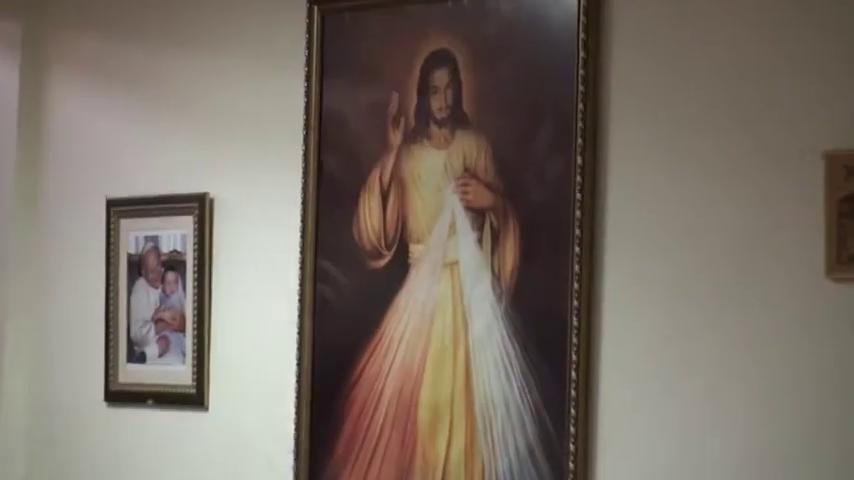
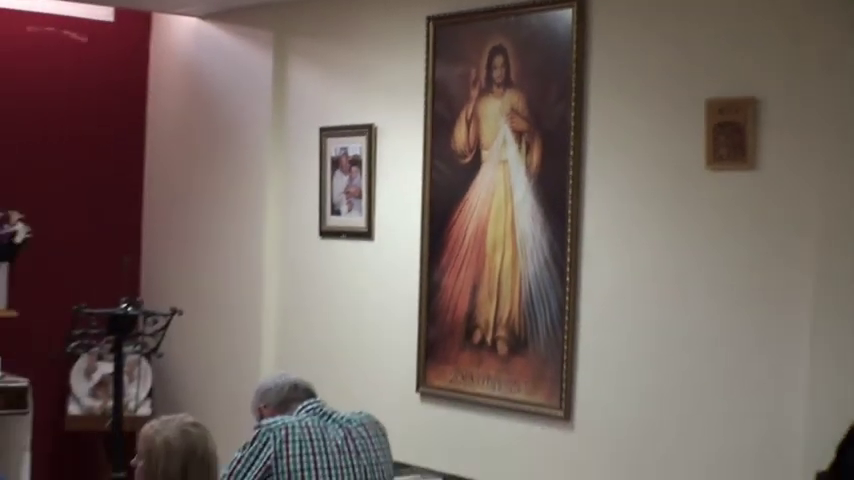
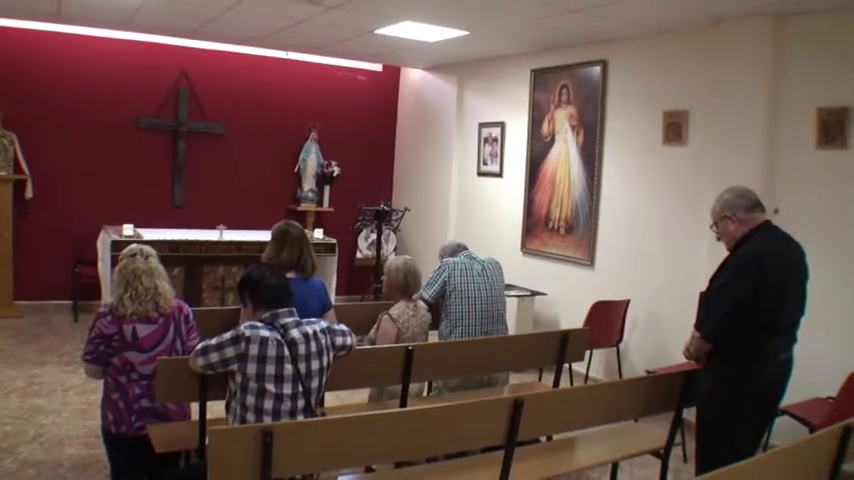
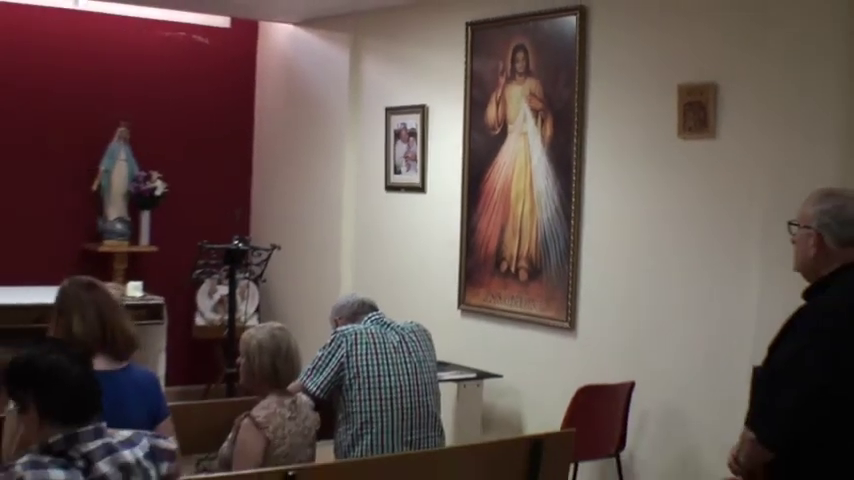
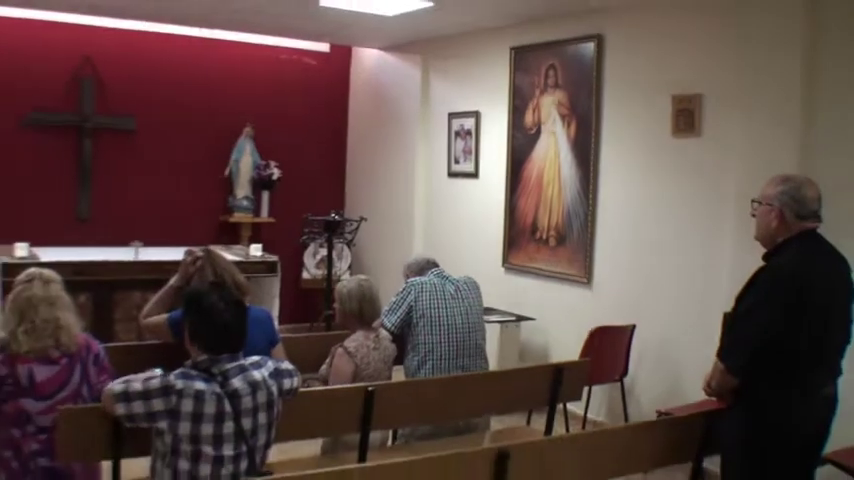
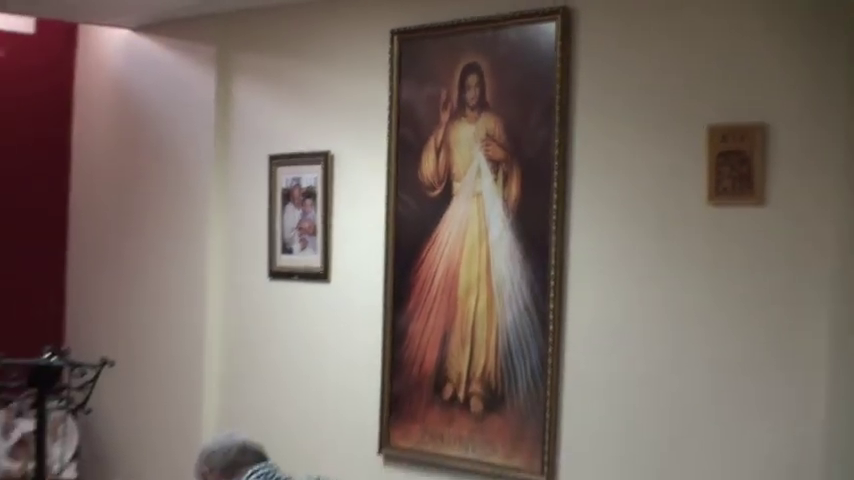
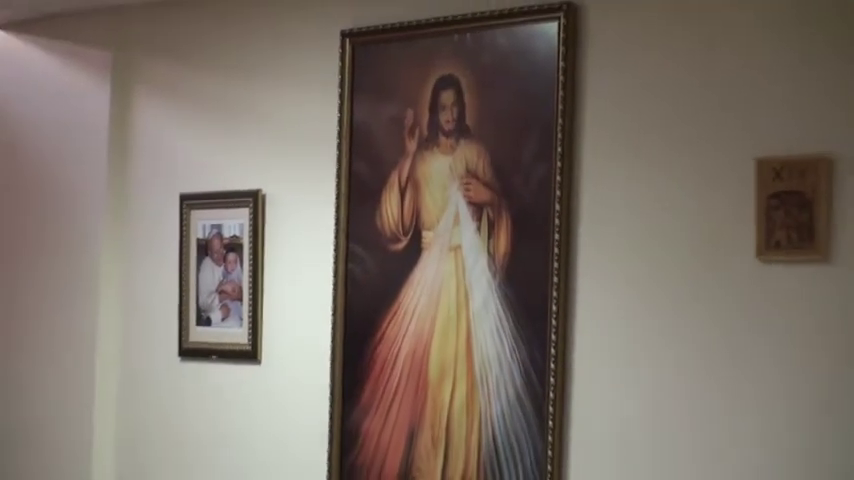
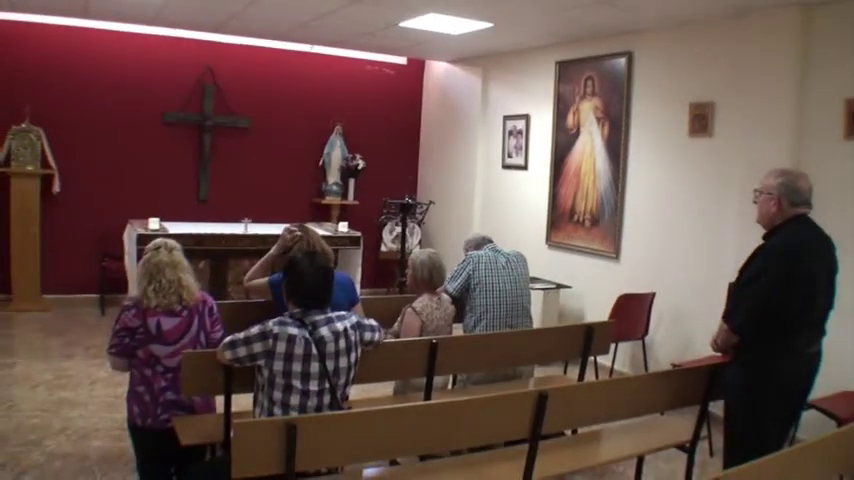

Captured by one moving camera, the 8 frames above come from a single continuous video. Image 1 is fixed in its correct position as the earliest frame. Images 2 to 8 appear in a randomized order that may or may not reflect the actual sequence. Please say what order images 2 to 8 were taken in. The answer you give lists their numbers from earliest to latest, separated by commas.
7, 6, 2, 4, 5, 8, 3
